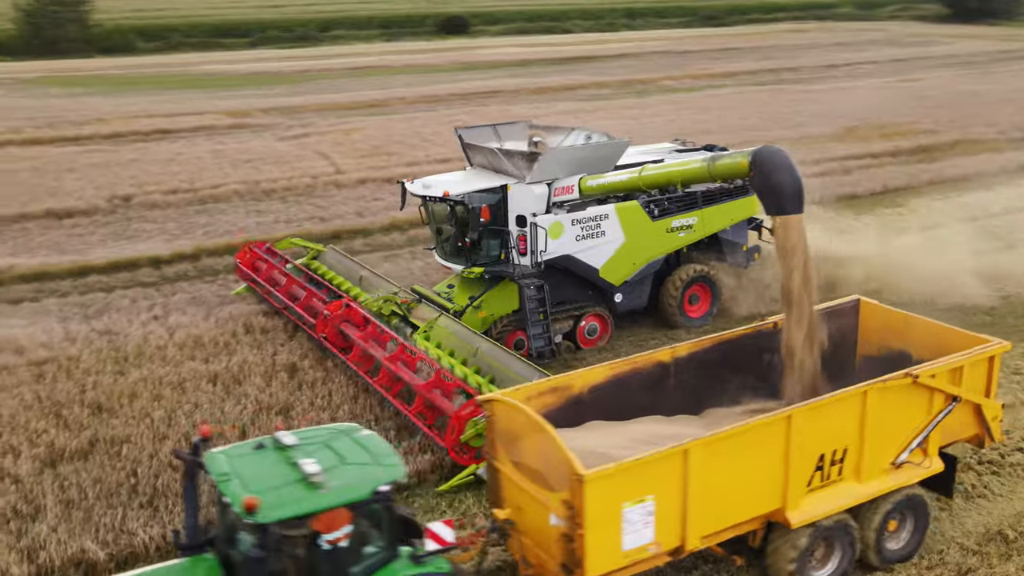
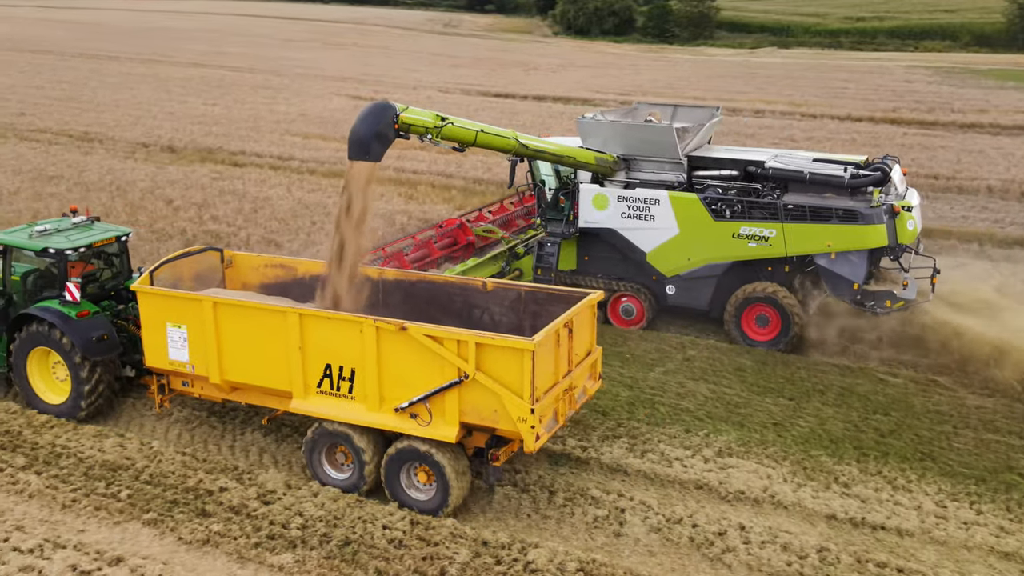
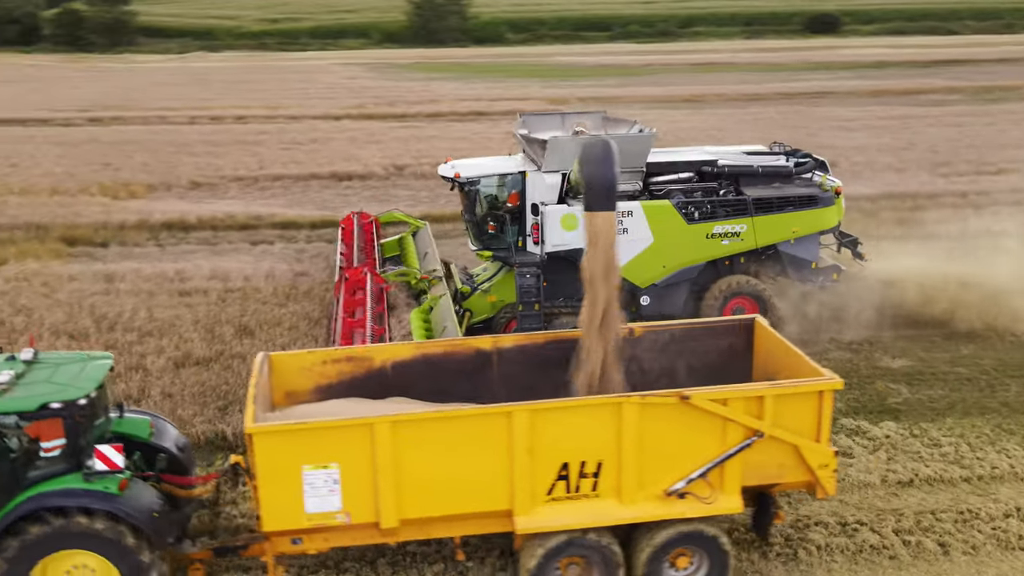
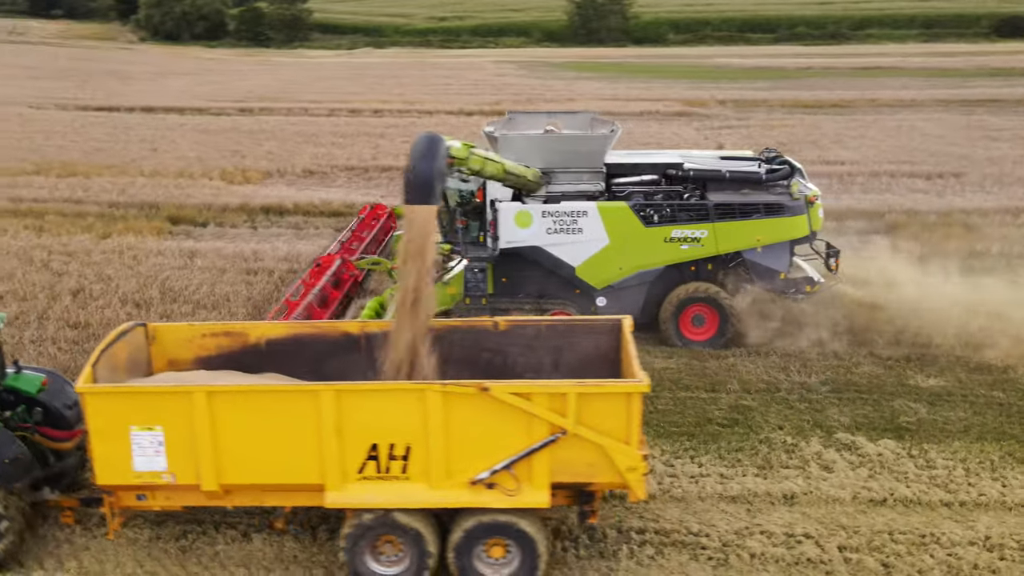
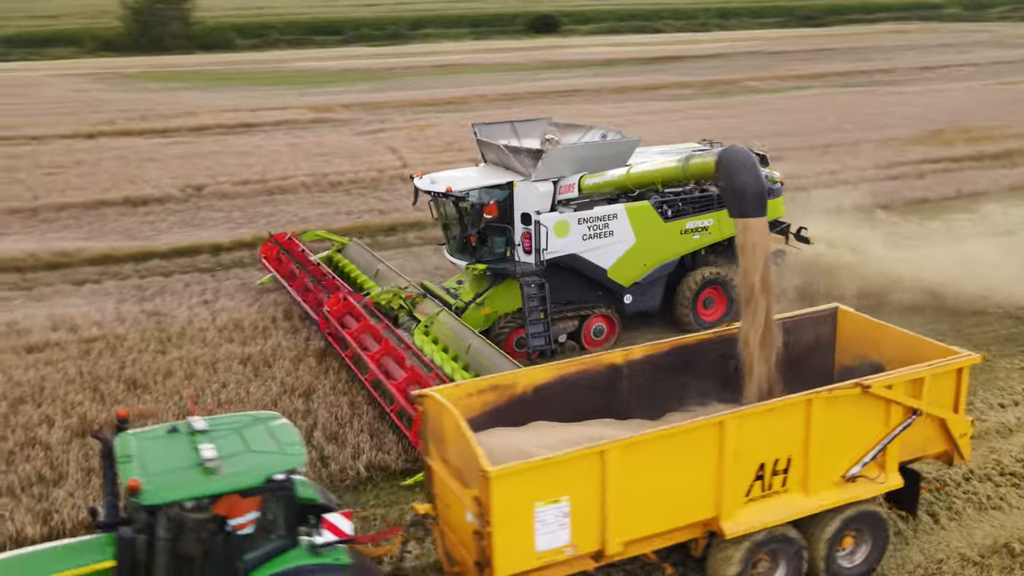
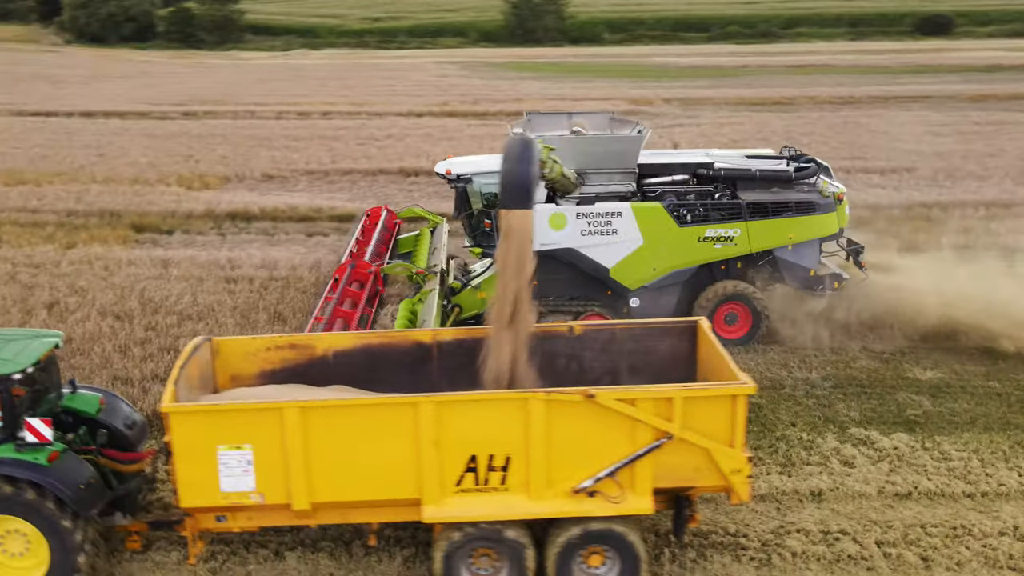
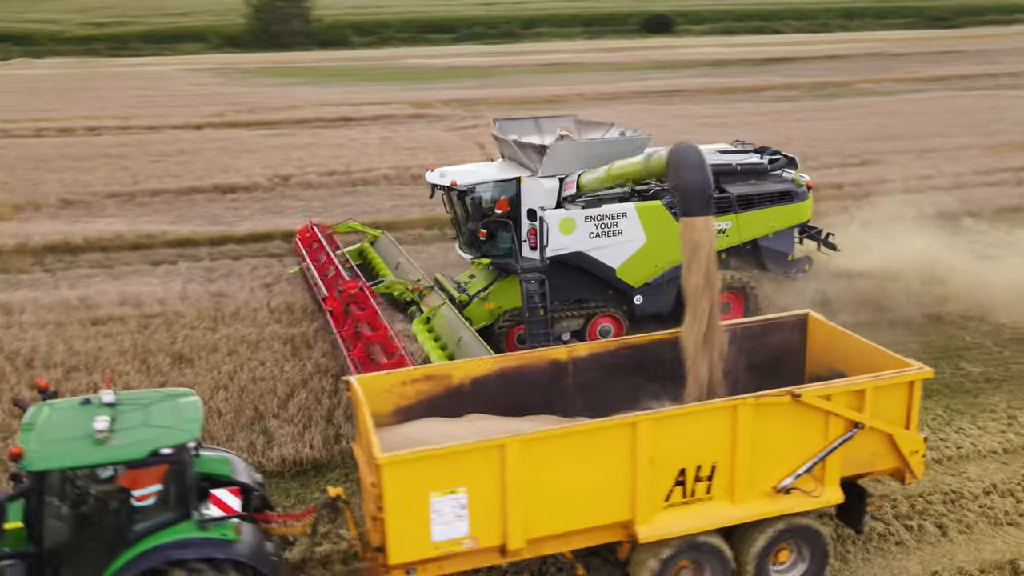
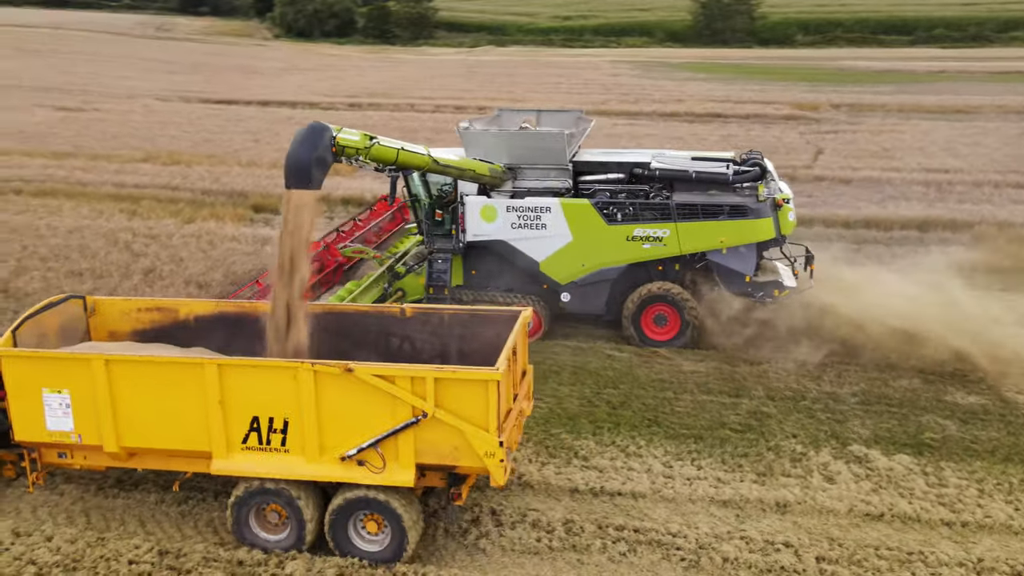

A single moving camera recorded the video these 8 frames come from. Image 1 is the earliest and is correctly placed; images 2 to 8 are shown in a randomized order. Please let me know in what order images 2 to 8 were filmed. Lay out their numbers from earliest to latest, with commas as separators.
5, 7, 3, 6, 4, 8, 2
